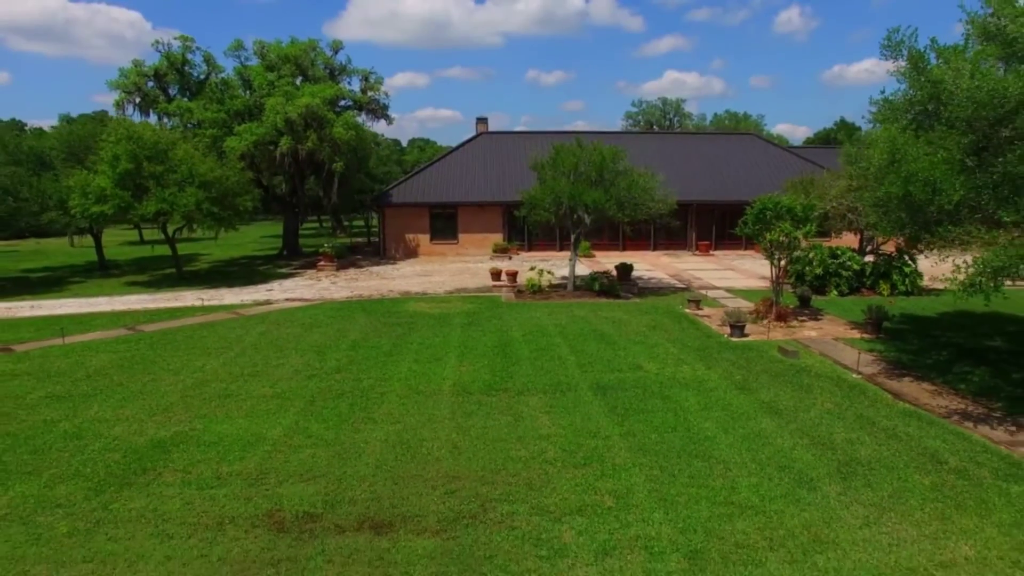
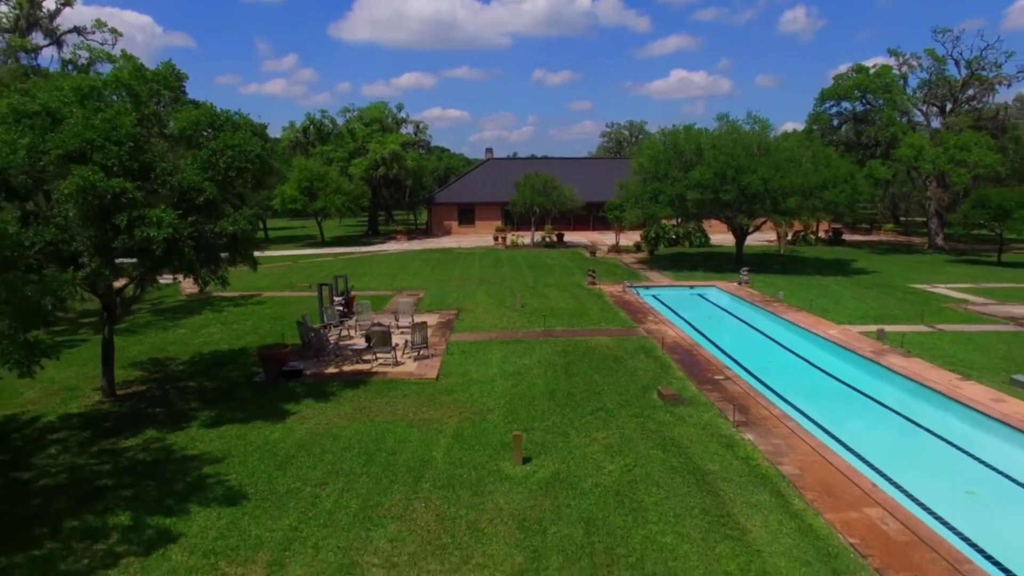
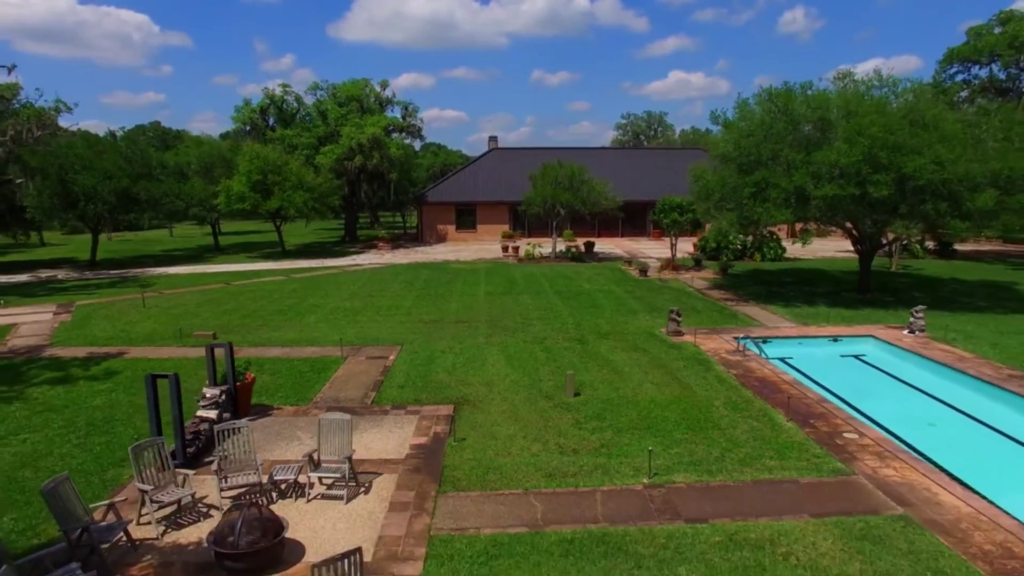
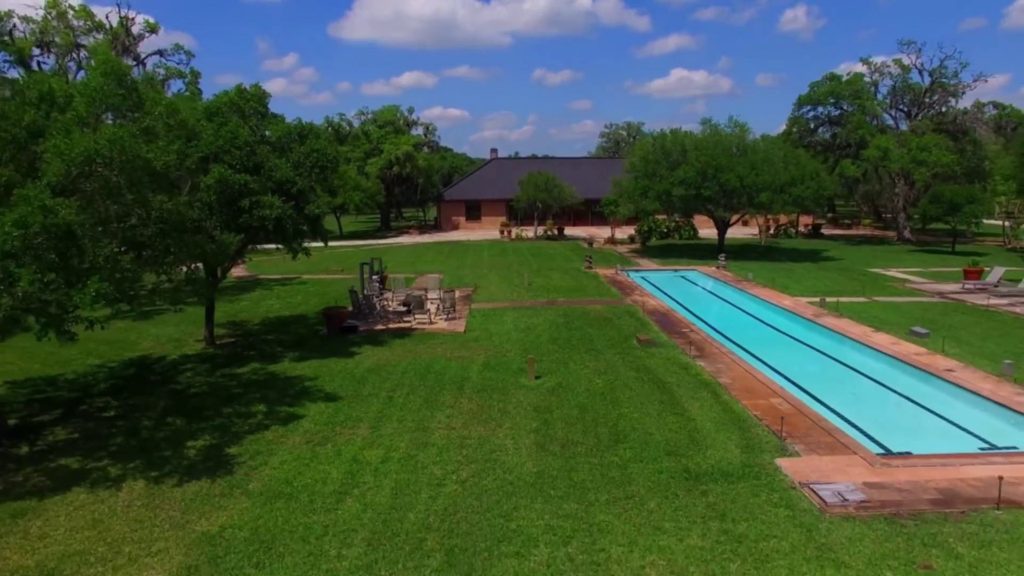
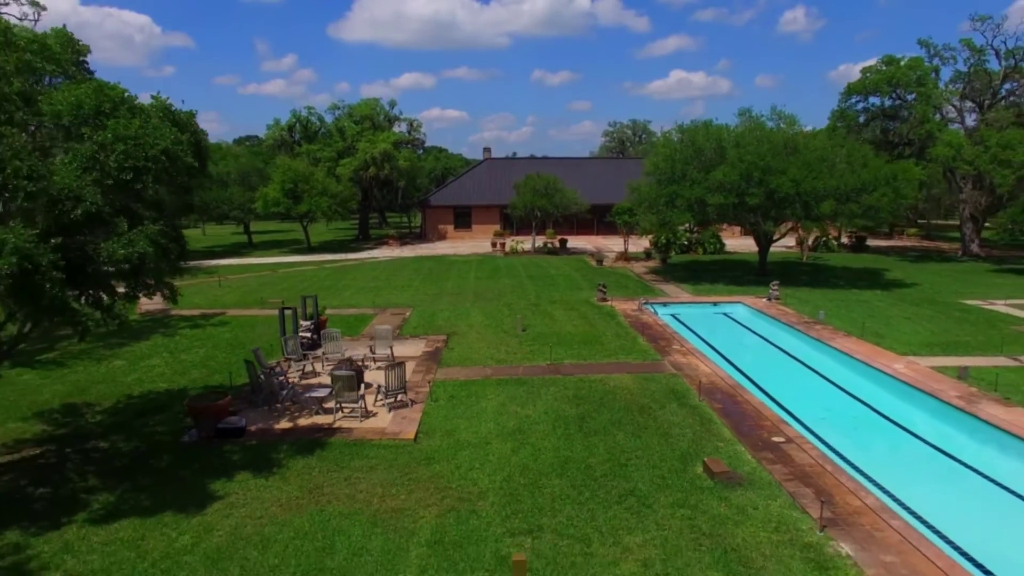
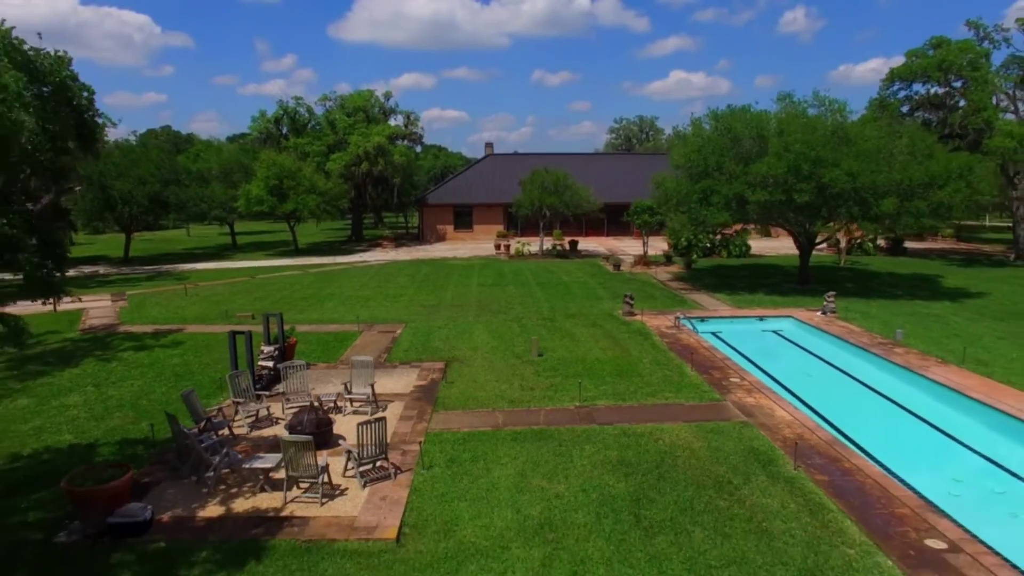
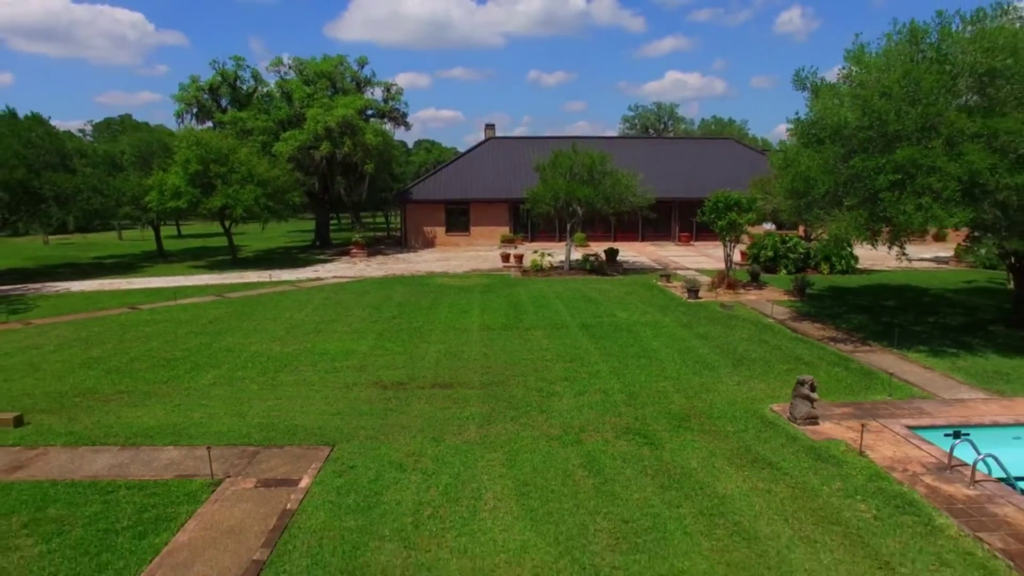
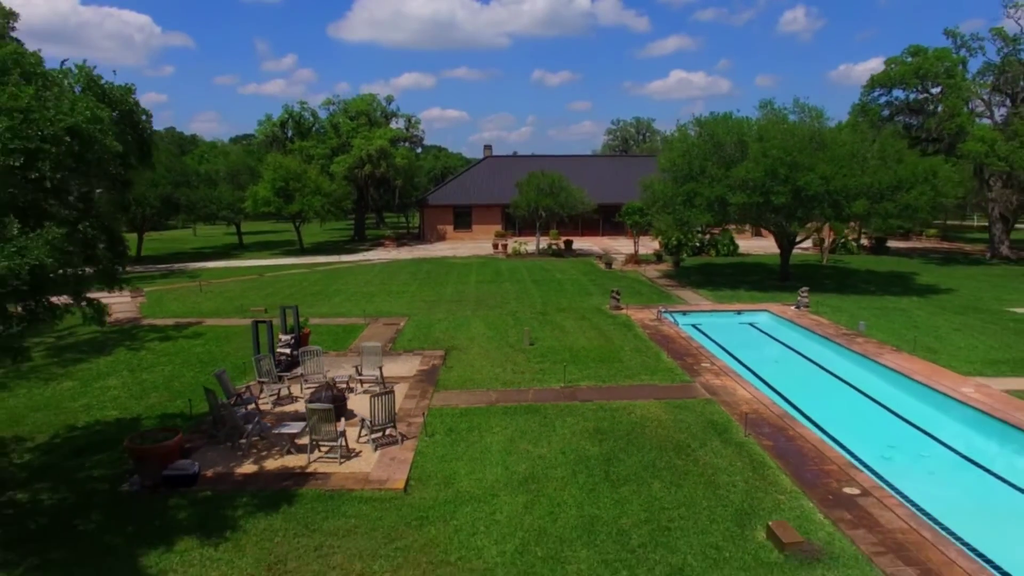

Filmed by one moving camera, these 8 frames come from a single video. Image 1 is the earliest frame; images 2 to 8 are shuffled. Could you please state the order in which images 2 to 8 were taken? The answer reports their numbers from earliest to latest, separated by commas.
7, 3, 6, 8, 5, 2, 4
